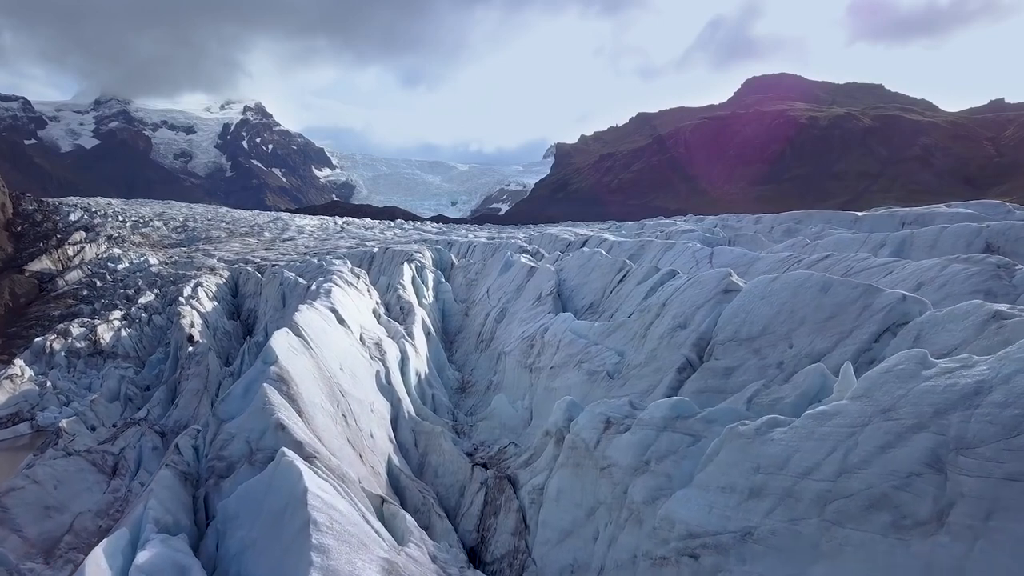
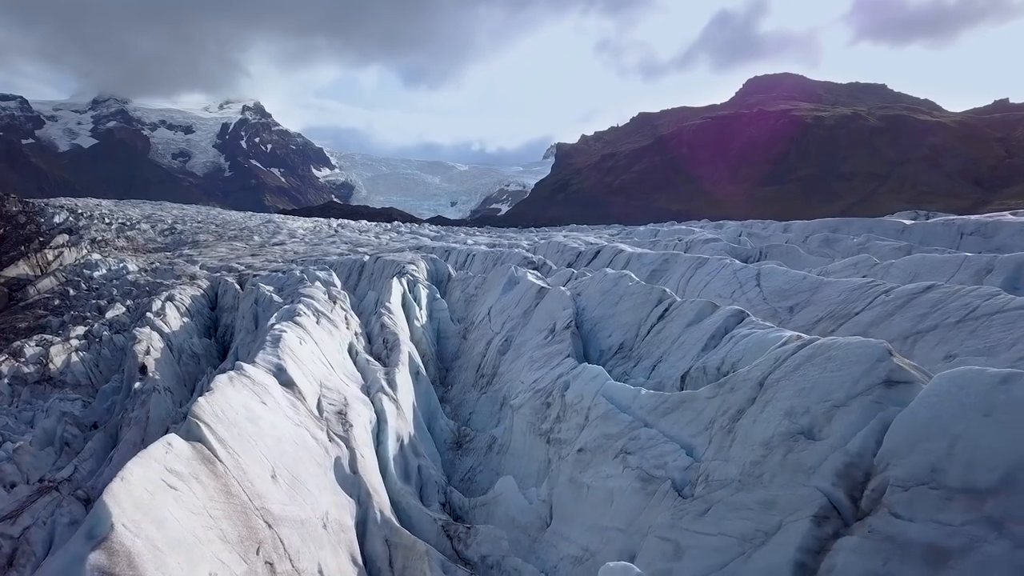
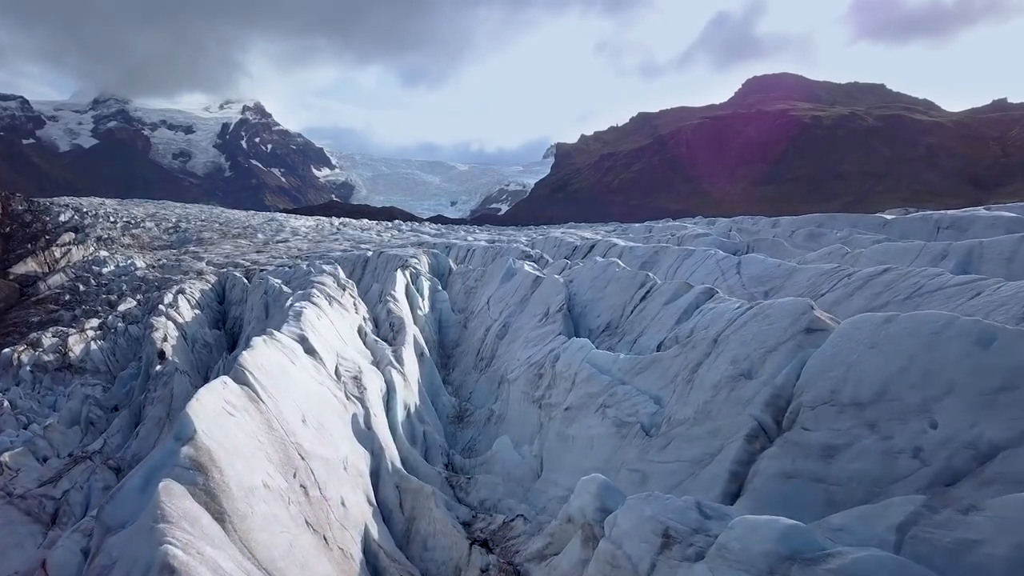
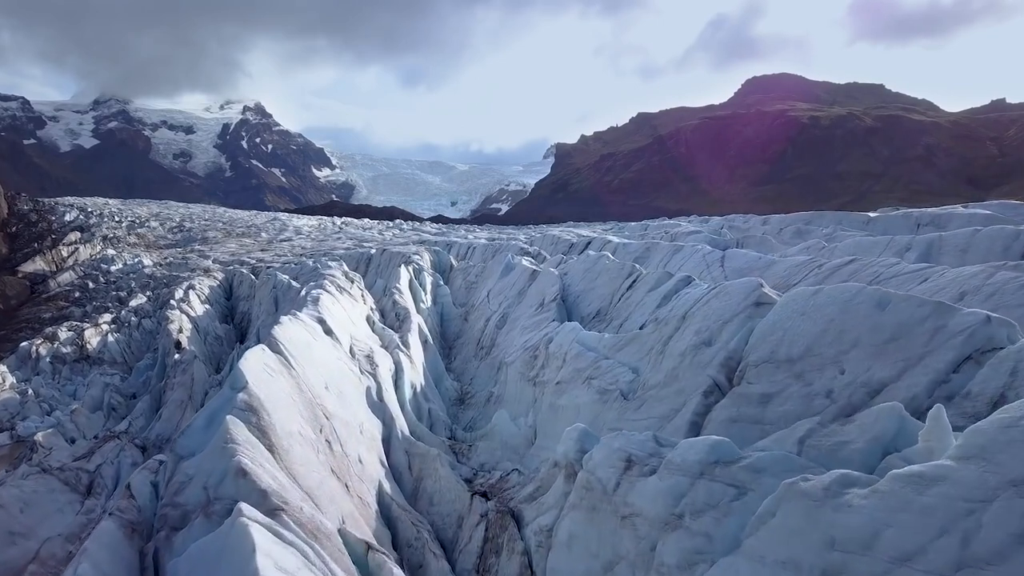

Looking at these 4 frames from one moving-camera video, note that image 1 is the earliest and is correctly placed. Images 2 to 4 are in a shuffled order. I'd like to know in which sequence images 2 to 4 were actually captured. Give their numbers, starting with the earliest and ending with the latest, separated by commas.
4, 3, 2
